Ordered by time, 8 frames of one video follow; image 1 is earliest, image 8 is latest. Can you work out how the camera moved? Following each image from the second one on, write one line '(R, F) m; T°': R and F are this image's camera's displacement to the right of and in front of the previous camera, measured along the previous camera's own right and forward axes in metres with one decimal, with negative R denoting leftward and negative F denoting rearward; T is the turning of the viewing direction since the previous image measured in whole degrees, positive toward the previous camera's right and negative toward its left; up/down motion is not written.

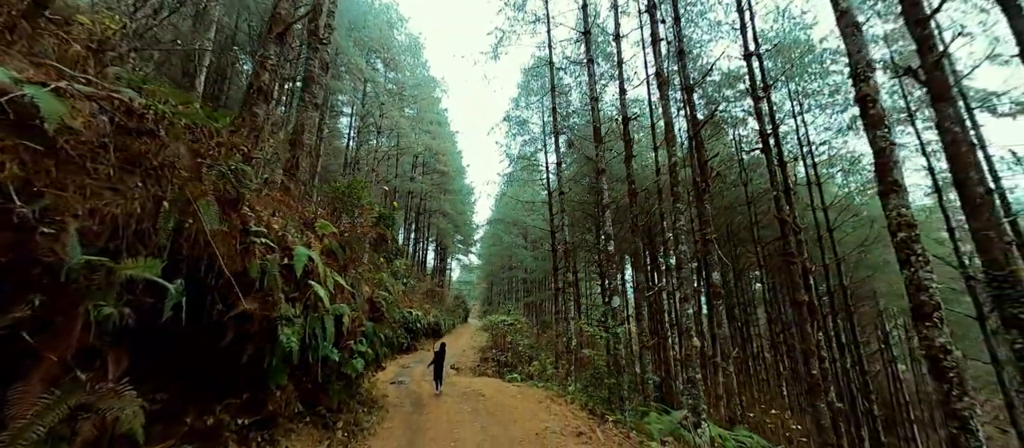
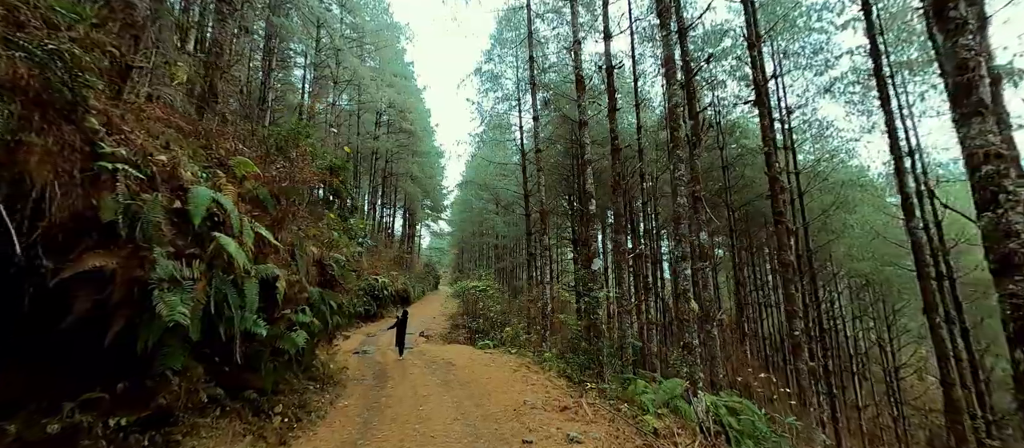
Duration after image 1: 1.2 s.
(0.0, +1.0) m; +4°
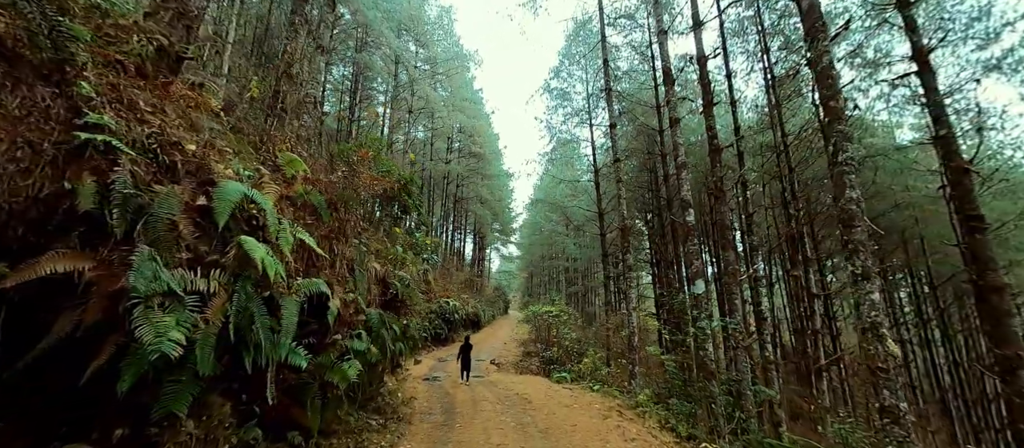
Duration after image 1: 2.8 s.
(-0.3, +1.1) m; -9°
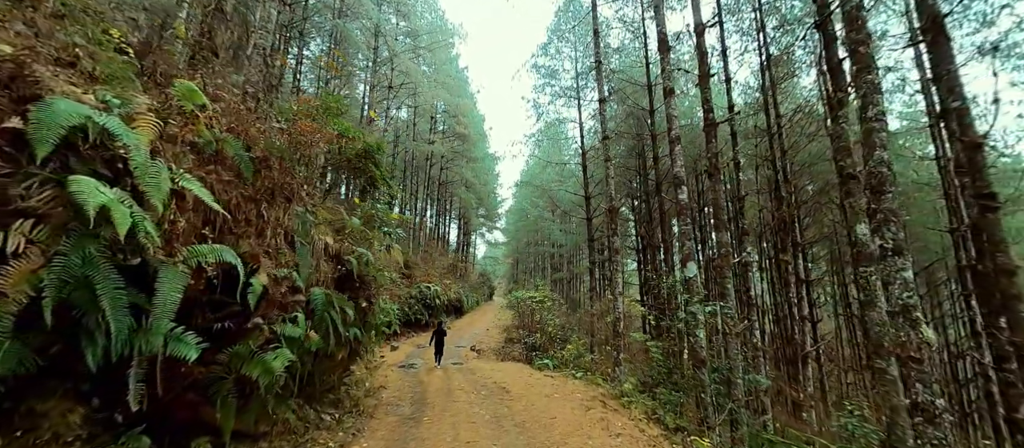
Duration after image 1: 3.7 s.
(+0.2, +0.7) m; +2°
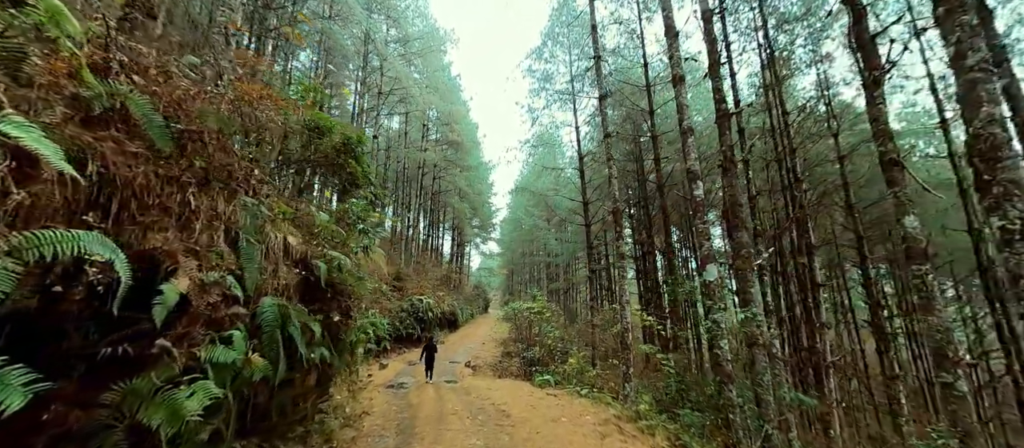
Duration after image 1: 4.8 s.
(-0.1, +0.9) m; +1°
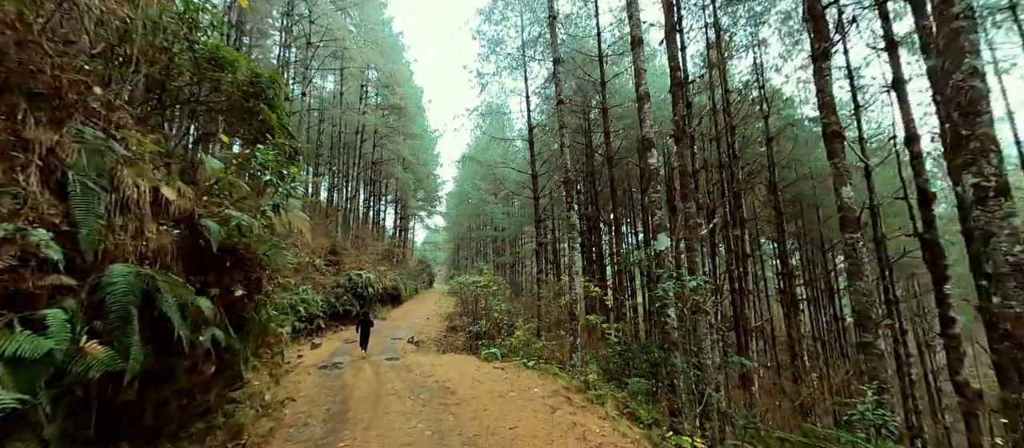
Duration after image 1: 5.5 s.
(0.0, +0.6) m; +8°
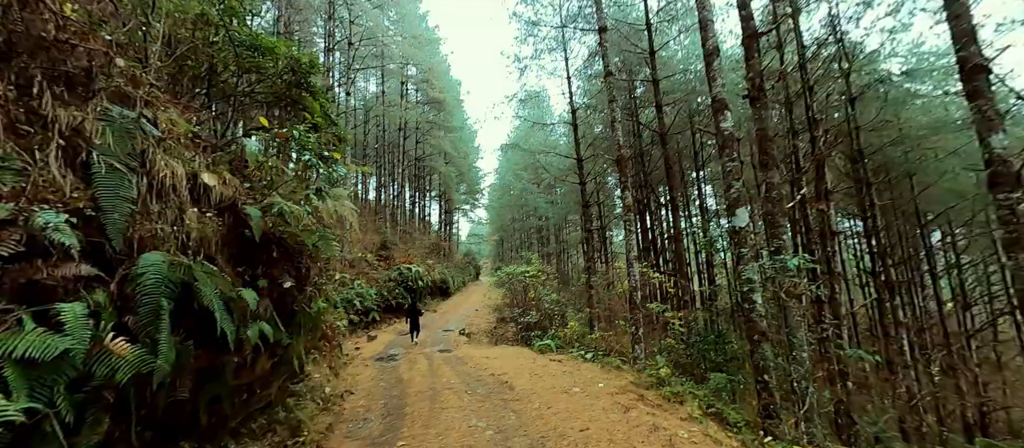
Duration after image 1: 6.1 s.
(-0.2, +0.5) m; -6°
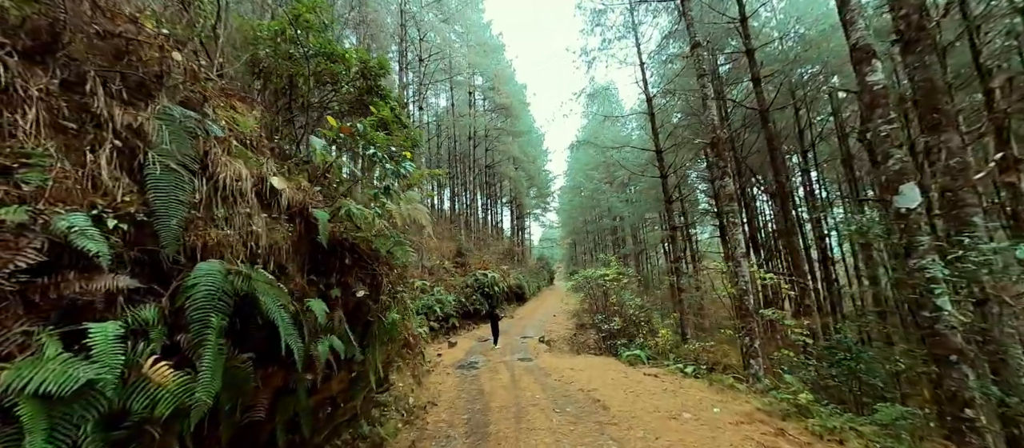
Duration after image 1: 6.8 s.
(-0.2, +0.5) m; -10°
